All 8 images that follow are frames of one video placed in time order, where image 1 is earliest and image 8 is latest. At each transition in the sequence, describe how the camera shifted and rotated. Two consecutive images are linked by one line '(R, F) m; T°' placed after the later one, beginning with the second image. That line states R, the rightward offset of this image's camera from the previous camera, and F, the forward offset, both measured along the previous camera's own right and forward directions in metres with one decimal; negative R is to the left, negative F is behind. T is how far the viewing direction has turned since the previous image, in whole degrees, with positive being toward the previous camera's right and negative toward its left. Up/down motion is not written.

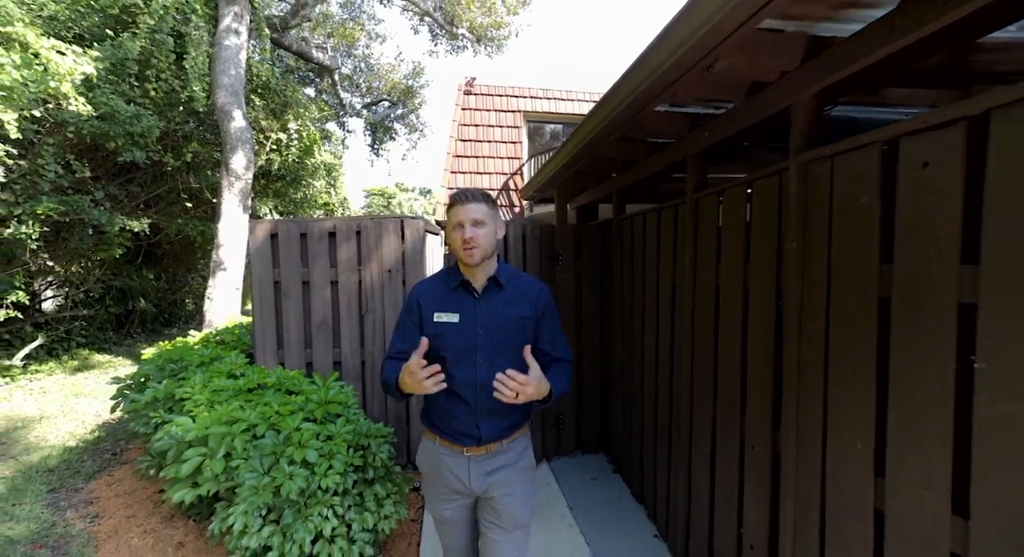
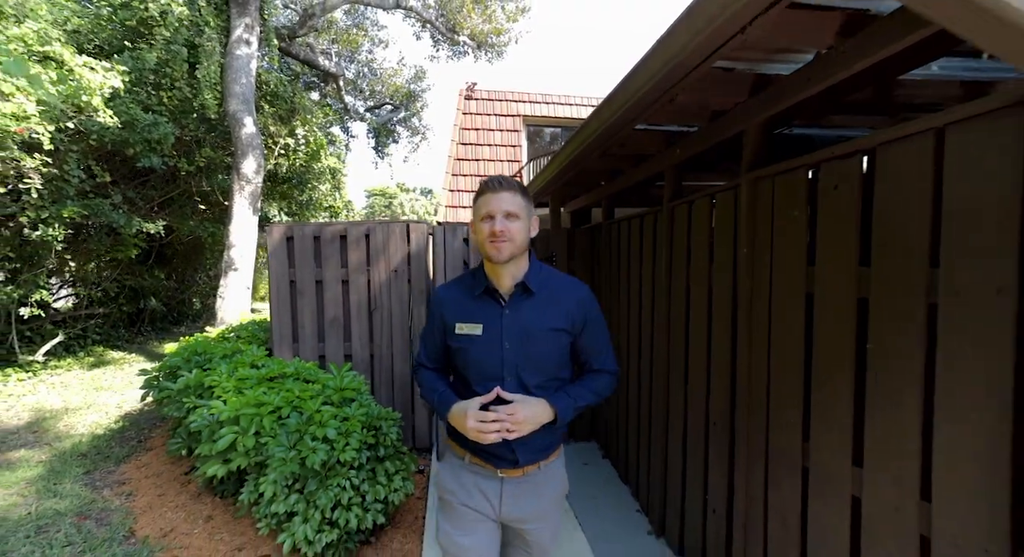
(0.0, -0.3) m; 0°
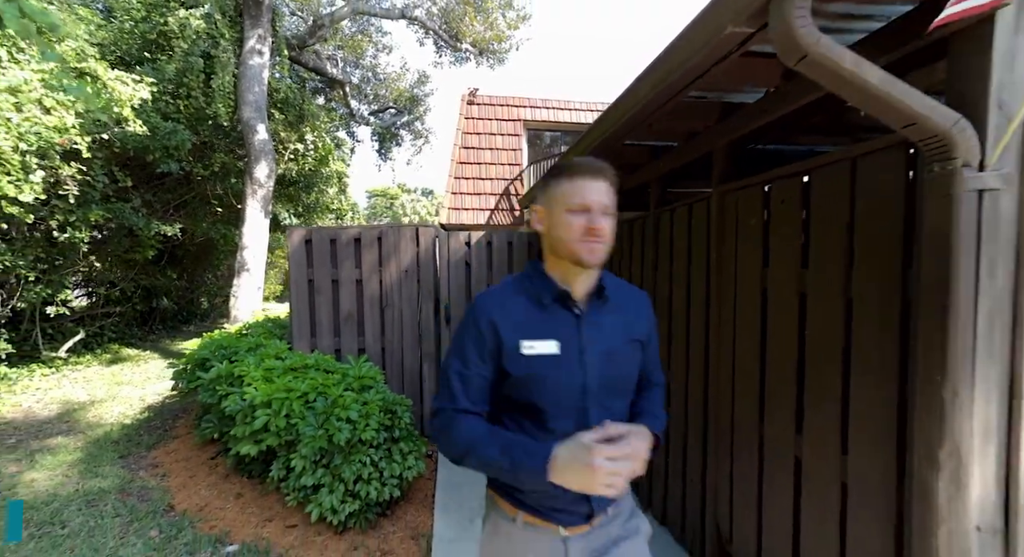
(0.0, -0.3) m; 0°
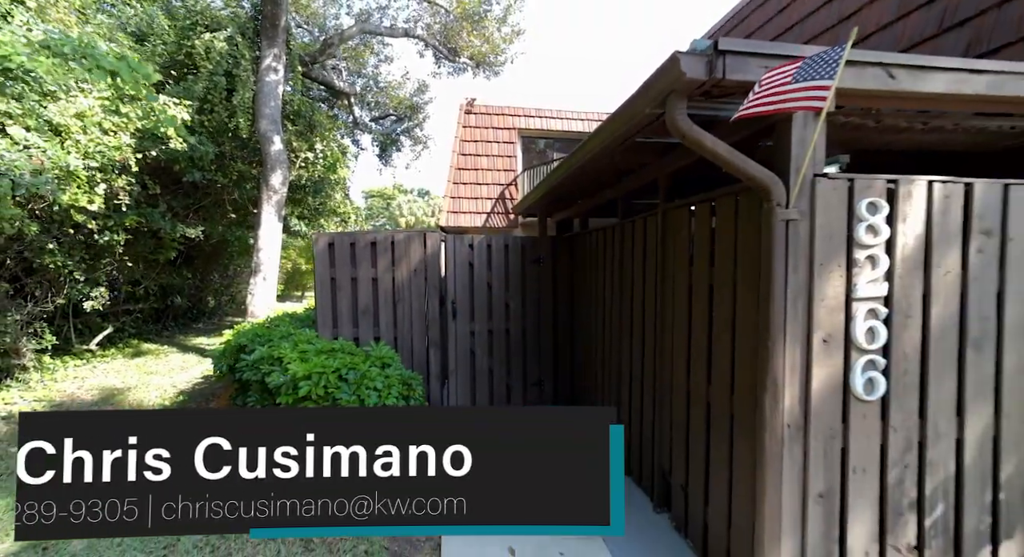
(0.0, -0.7) m; 0°
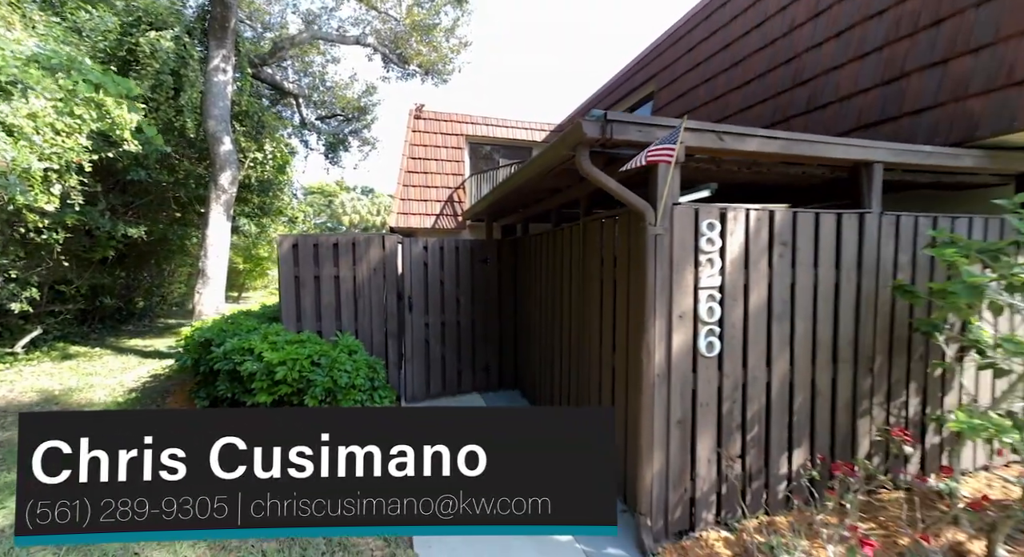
(0.0, -0.8) m; +6°
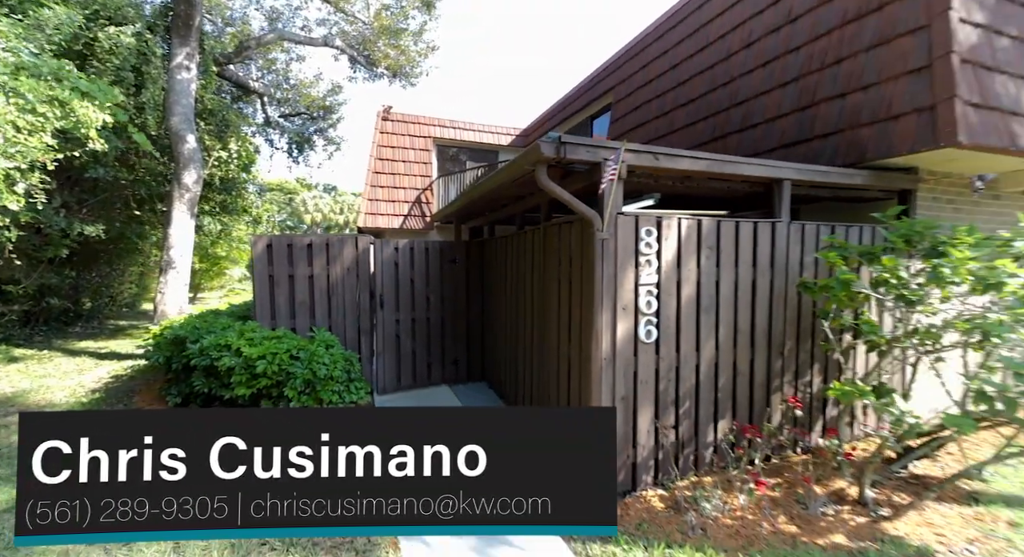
(0.0, -0.4) m; +4°
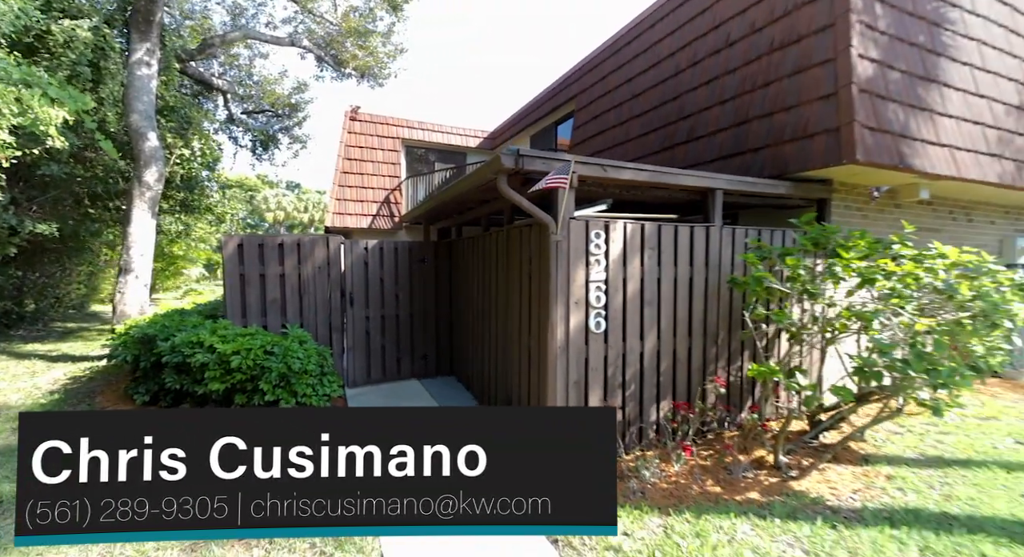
(0.0, -0.4) m; +4°
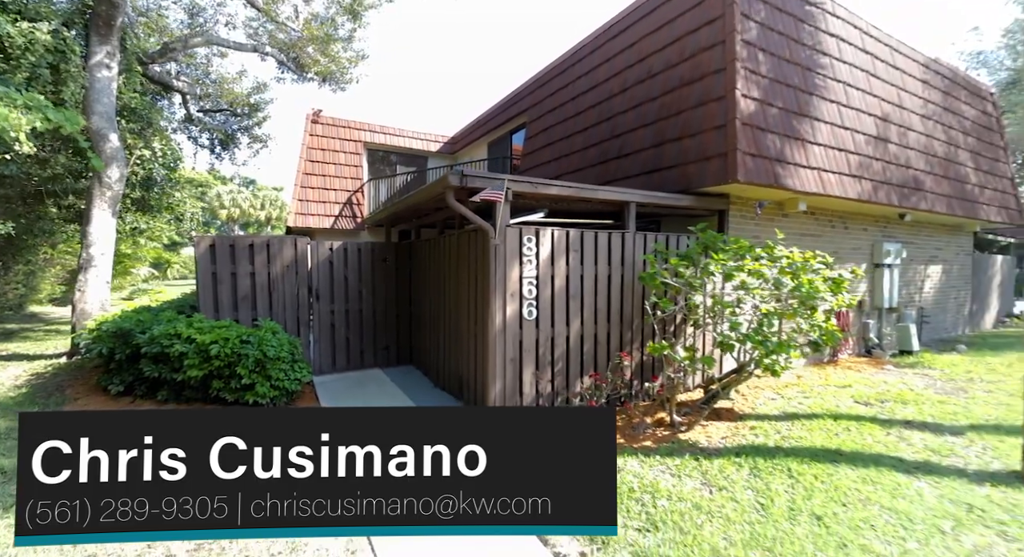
(+0.1, -0.8) m; +4°
